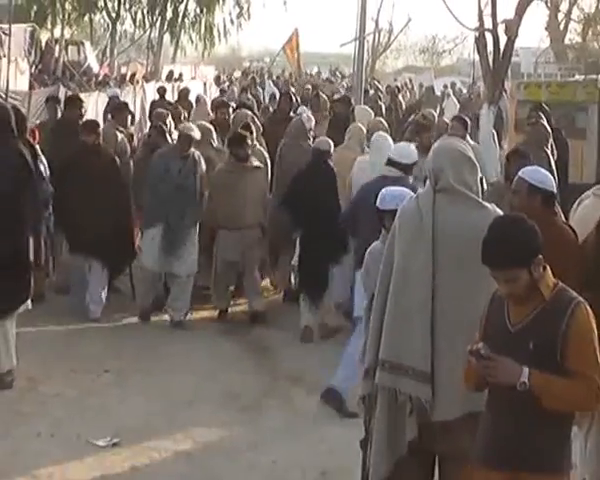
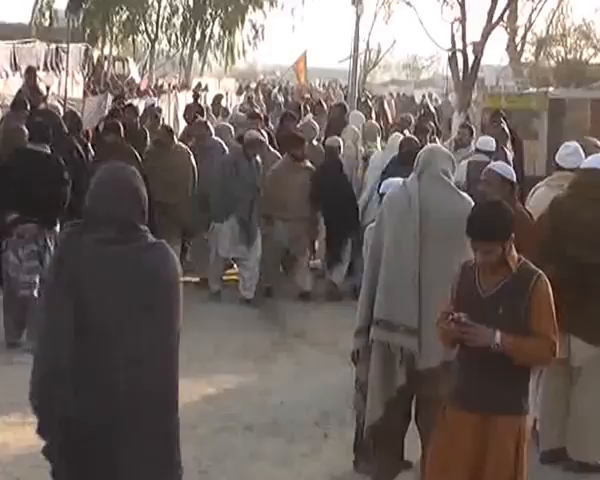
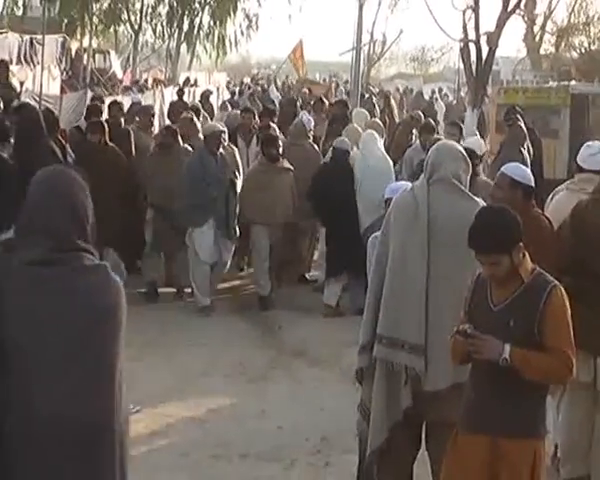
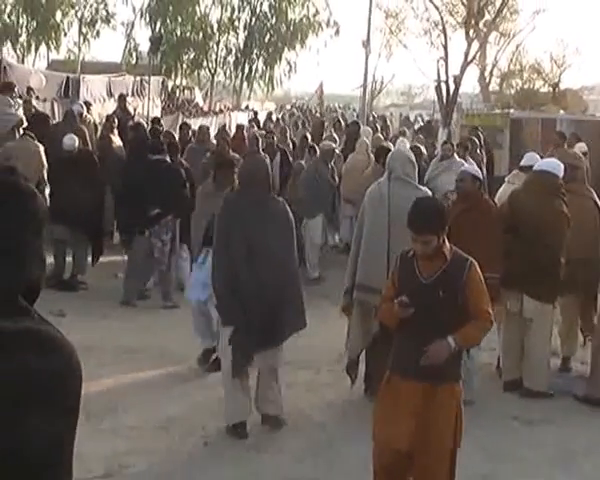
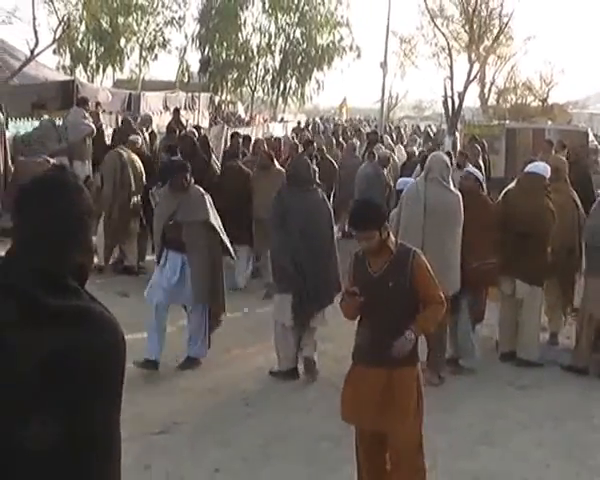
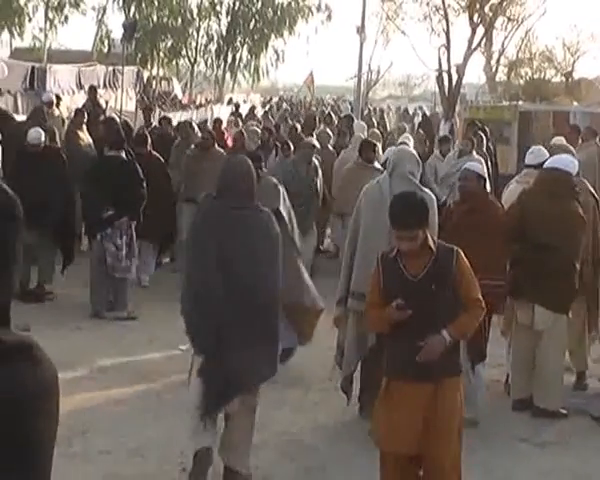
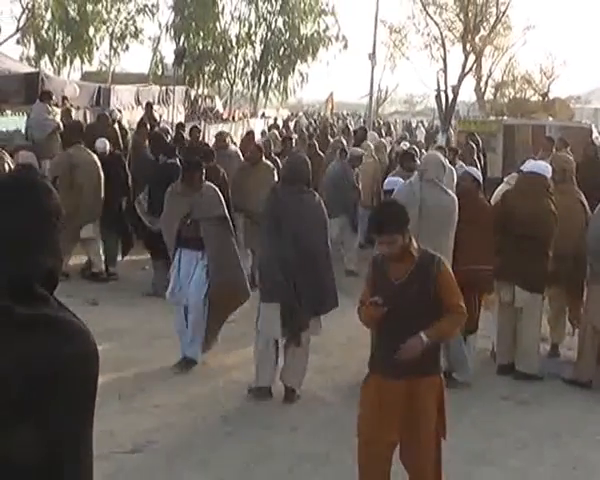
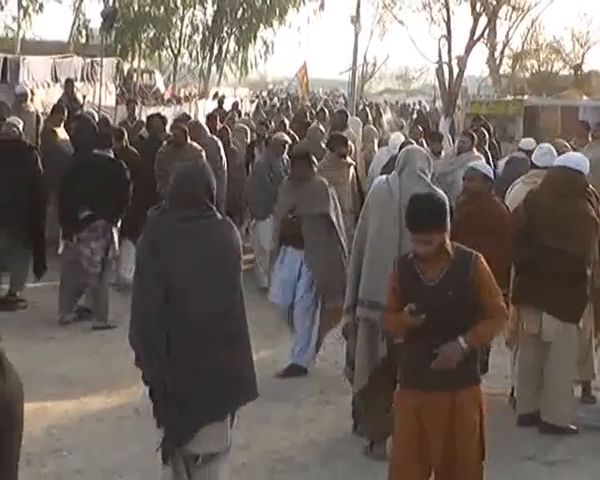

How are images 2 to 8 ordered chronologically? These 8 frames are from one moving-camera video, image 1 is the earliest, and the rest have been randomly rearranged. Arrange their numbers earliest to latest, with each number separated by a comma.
3, 2, 8, 6, 4, 7, 5
